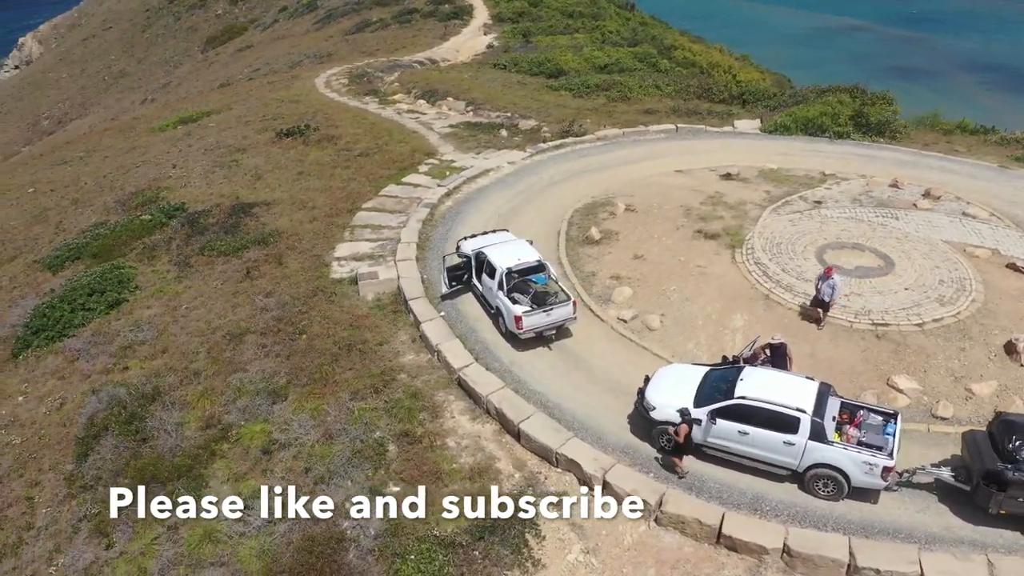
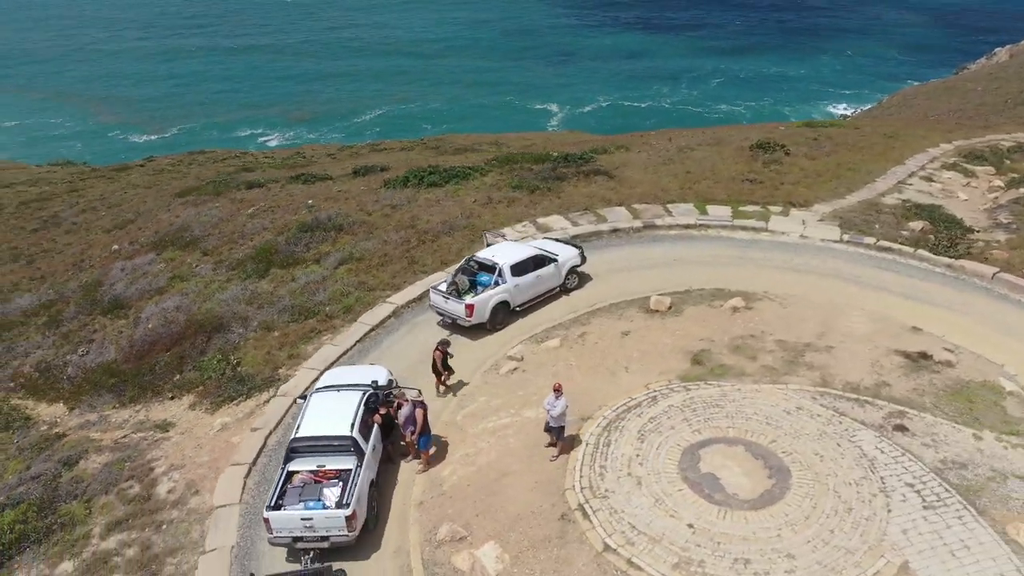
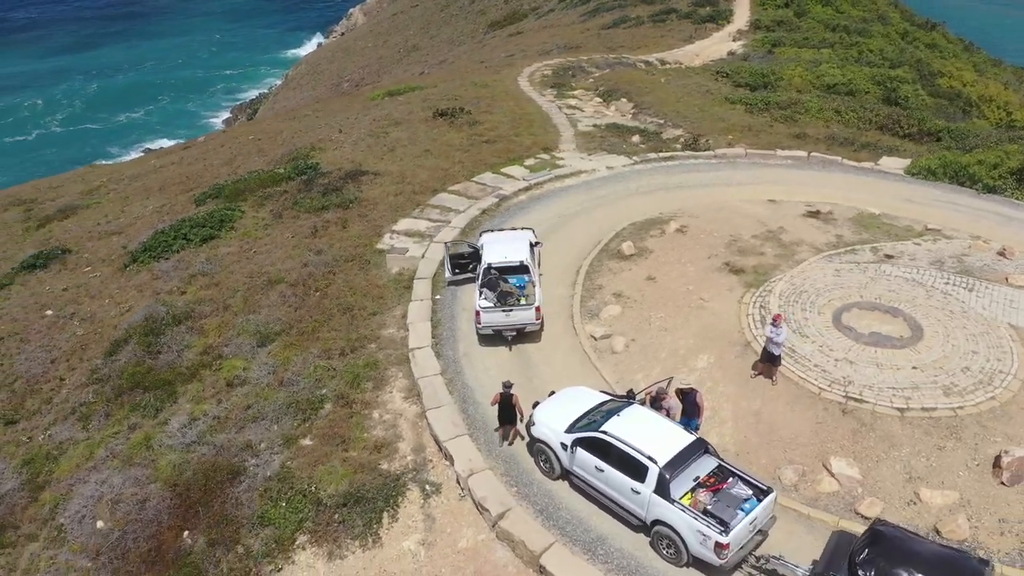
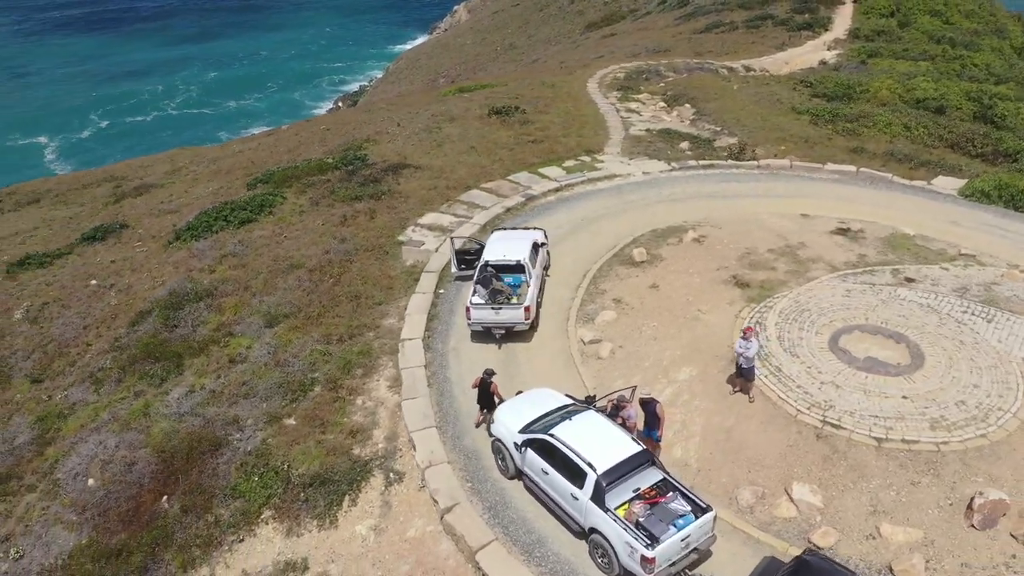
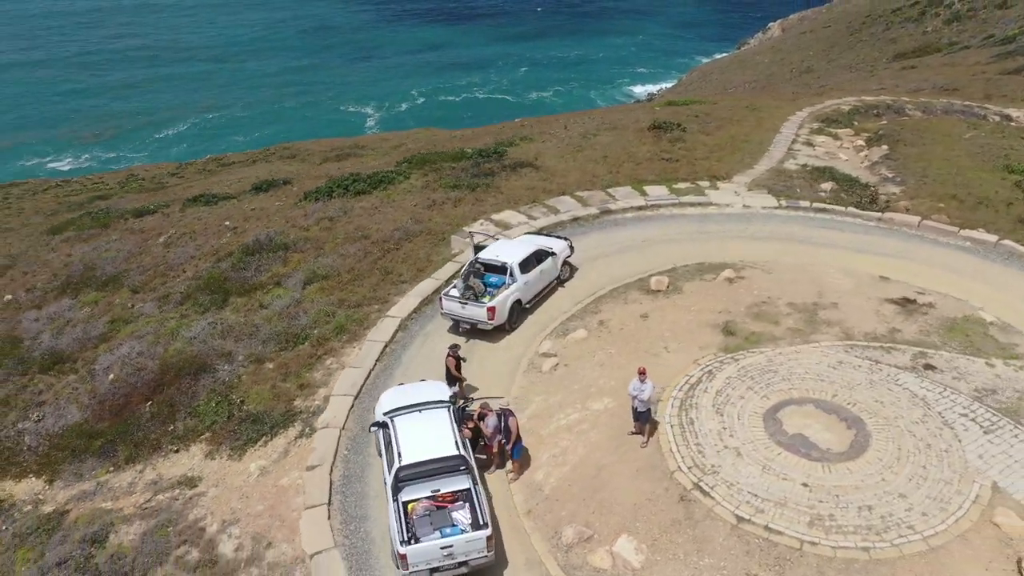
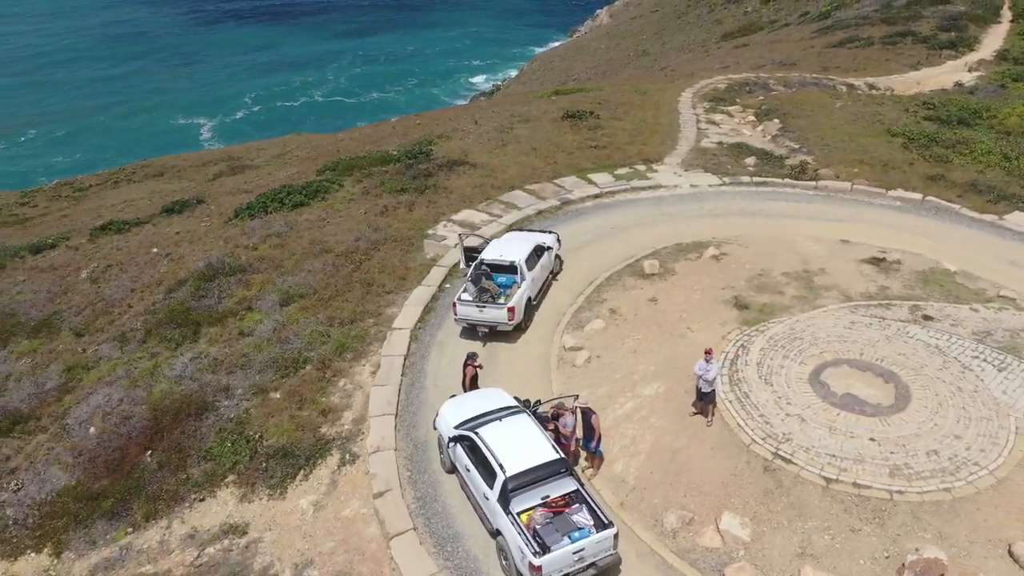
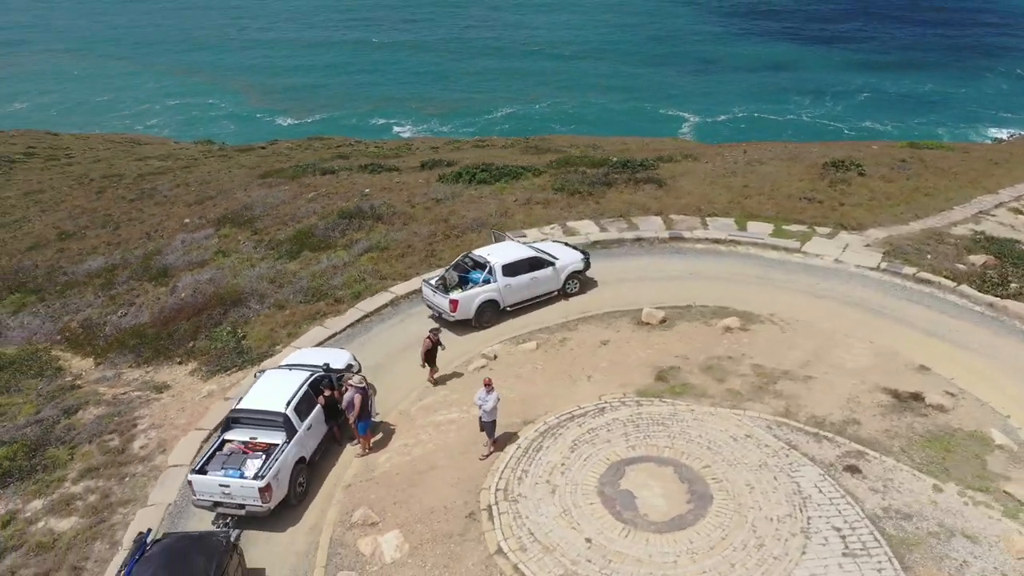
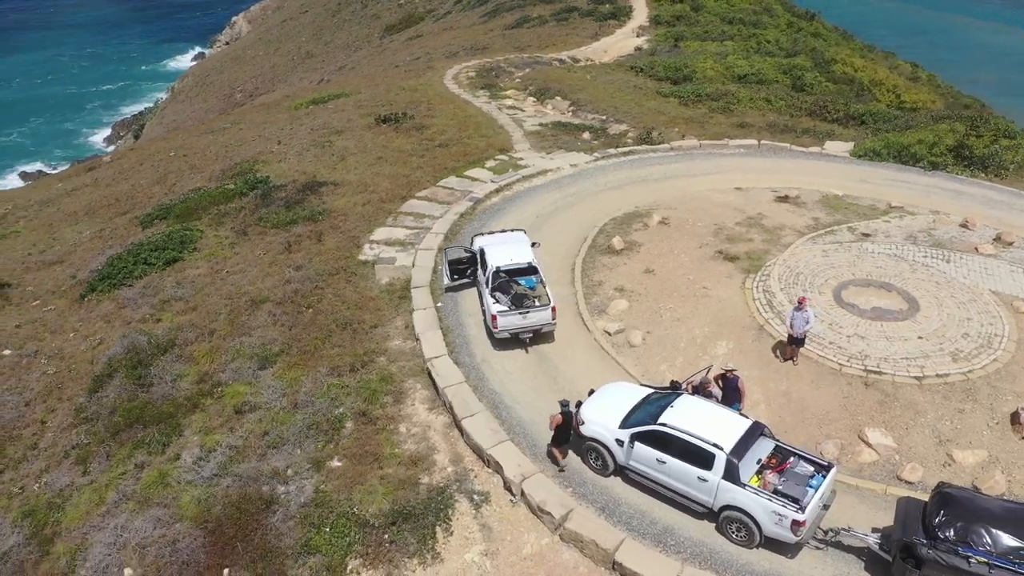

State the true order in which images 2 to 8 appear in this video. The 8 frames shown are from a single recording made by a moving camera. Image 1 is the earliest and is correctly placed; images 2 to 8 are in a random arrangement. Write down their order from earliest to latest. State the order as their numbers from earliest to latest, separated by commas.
8, 3, 4, 6, 5, 2, 7
